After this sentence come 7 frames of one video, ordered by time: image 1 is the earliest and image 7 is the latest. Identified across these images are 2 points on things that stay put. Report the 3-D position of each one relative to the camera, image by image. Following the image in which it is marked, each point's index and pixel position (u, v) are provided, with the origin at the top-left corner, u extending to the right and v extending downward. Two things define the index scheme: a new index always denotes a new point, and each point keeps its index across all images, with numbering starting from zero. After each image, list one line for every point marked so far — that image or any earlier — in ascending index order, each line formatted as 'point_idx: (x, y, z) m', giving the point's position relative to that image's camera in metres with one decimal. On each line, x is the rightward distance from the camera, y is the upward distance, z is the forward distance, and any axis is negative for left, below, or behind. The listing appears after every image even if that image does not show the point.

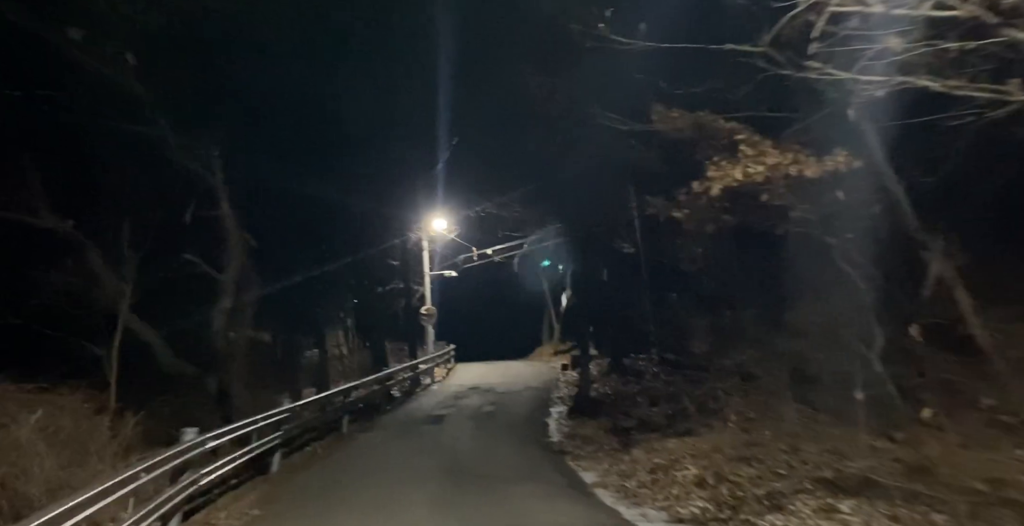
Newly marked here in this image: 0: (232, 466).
0: (-4.2, -3.0, +7.3) m
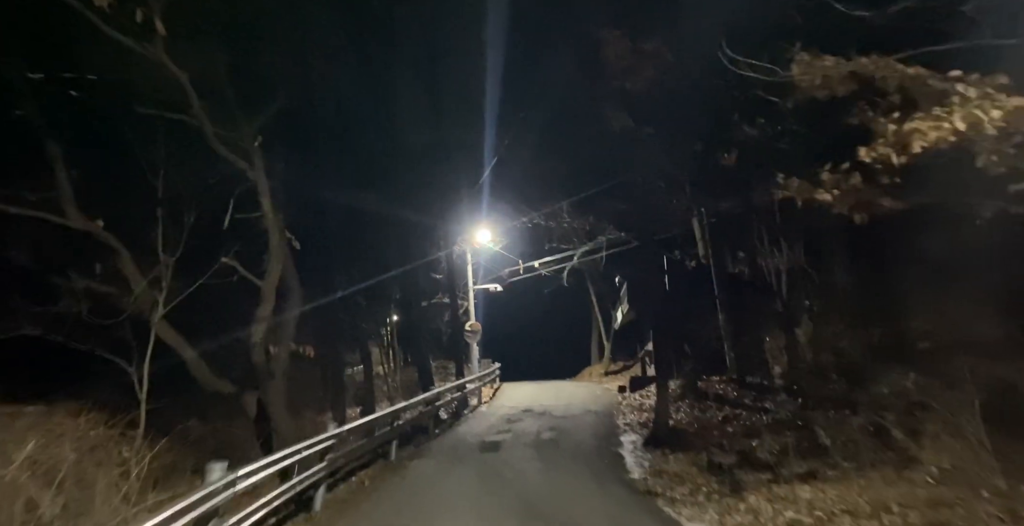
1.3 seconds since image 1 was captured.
0: (-3.1, -3.1, +6.2) m
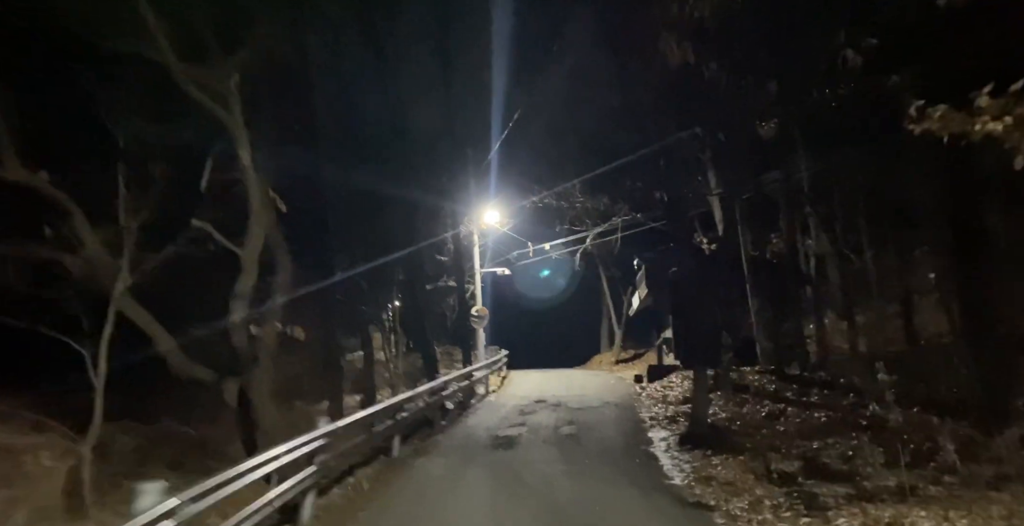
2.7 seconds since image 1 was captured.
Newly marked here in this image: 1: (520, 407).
0: (-2.7, -2.6, +4.9) m
1: (+0.3, -4.7, +15.9) m
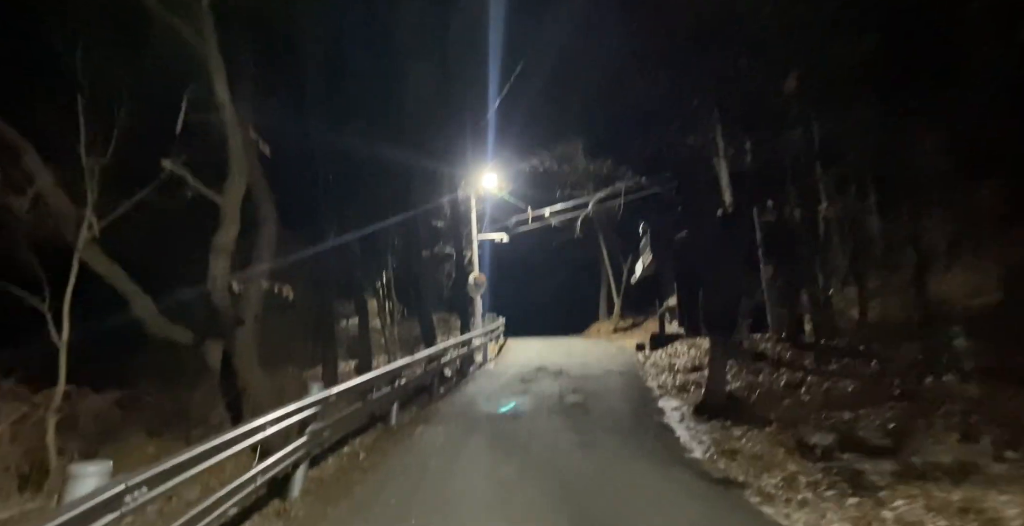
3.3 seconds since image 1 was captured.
0: (-2.6, -2.1, +4.3) m
1: (+0.3, -3.5, +15.4) m
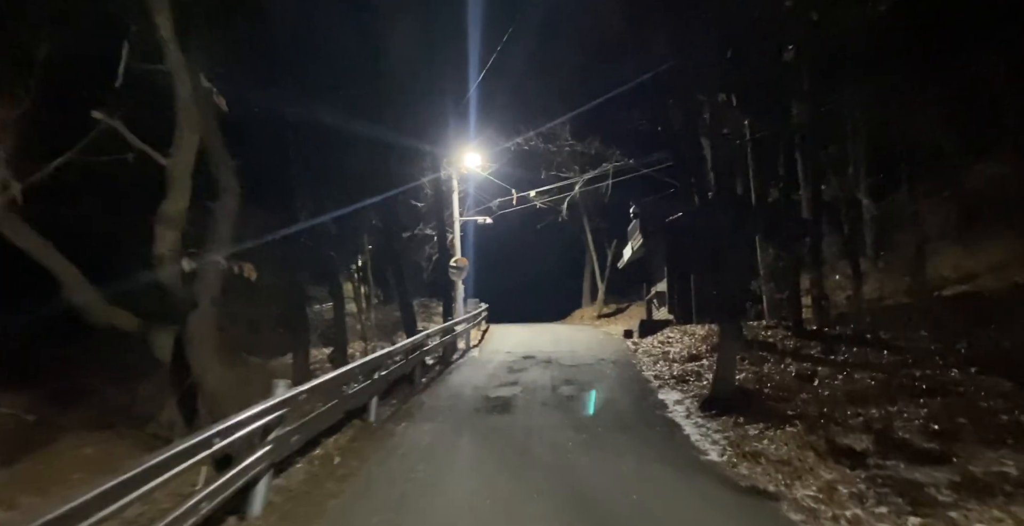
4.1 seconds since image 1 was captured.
0: (-2.5, -1.9, +3.4) m
1: (-0.1, -3.0, +14.6) m
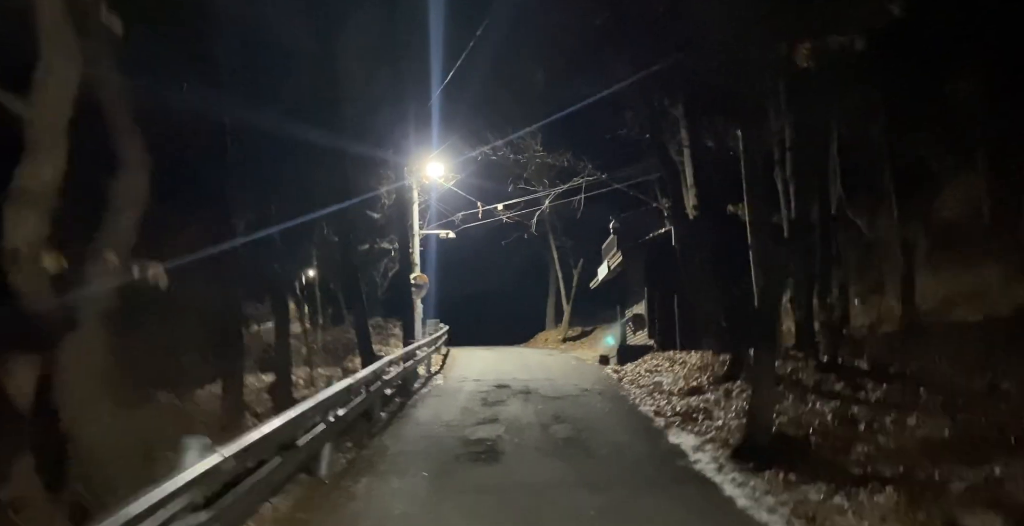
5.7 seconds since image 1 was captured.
0: (-2.0, -1.8, +1.5) m
1: (-0.8, -3.4, +12.8) m
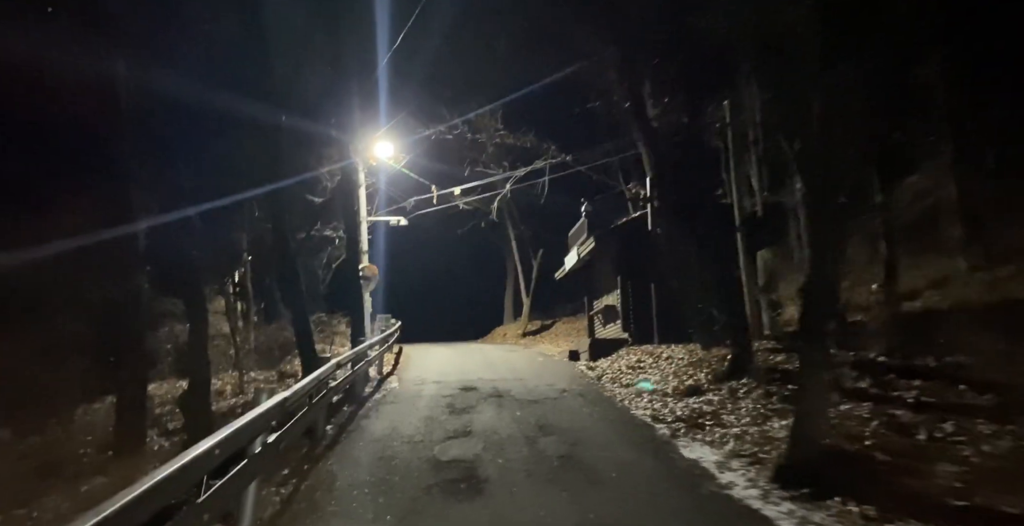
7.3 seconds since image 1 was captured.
0: (-1.5, -1.6, -0.4) m
1: (-1.5, -3.1, +11.1) m
